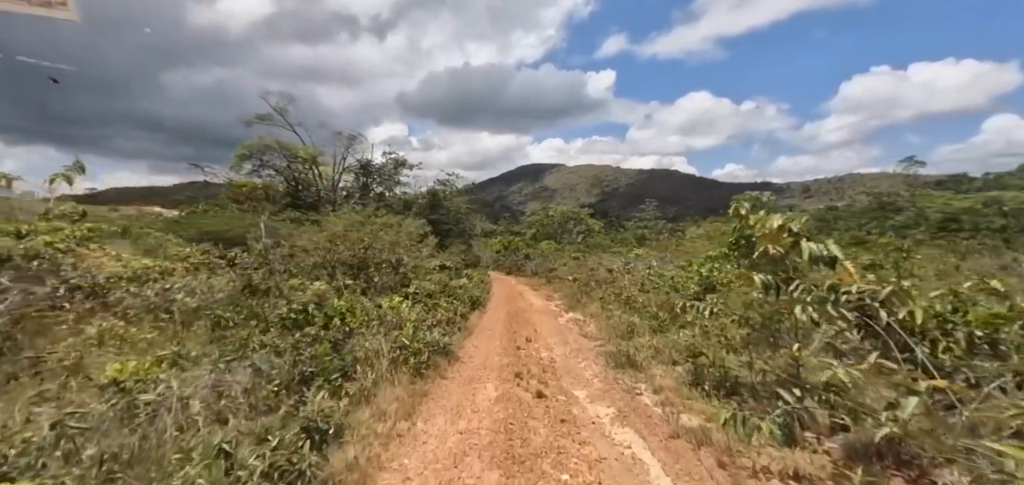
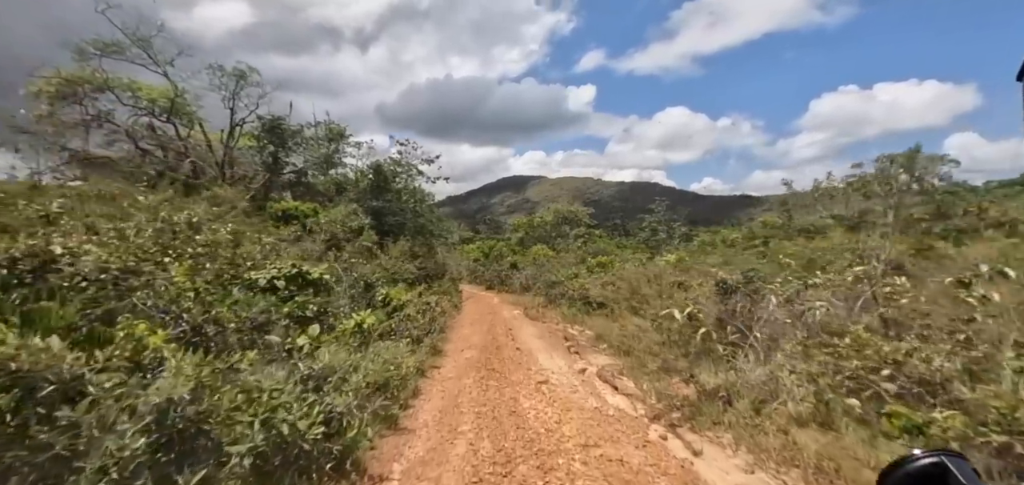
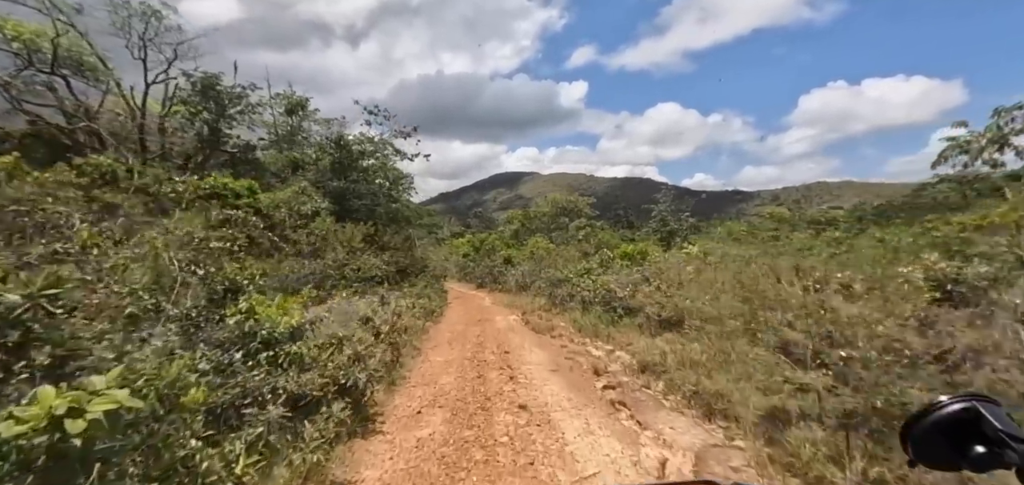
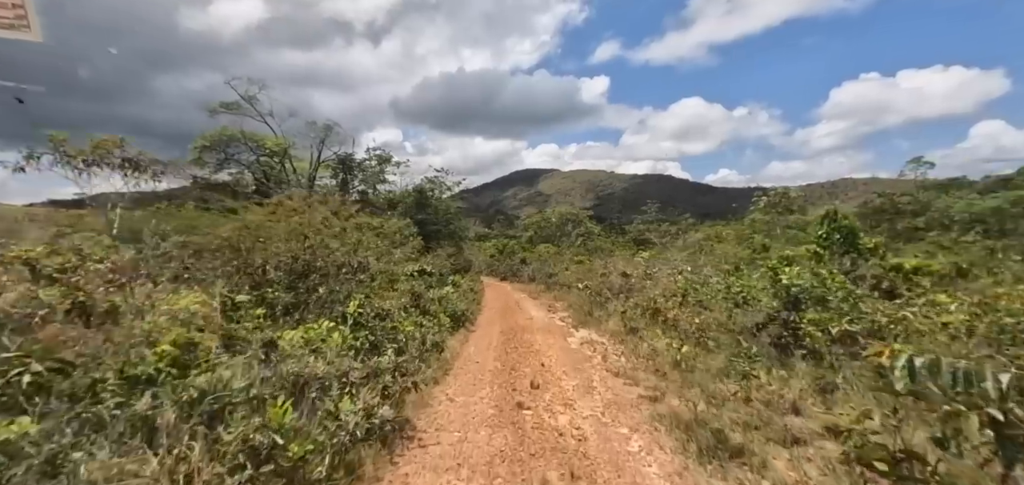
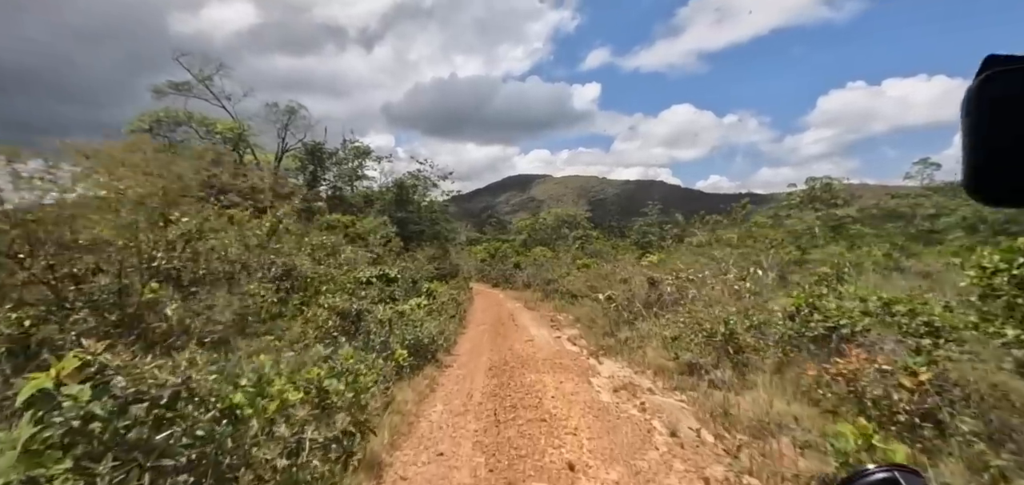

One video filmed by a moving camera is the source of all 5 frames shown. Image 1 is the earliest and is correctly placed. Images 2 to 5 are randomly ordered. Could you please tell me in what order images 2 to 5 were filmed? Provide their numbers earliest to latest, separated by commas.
4, 5, 2, 3
